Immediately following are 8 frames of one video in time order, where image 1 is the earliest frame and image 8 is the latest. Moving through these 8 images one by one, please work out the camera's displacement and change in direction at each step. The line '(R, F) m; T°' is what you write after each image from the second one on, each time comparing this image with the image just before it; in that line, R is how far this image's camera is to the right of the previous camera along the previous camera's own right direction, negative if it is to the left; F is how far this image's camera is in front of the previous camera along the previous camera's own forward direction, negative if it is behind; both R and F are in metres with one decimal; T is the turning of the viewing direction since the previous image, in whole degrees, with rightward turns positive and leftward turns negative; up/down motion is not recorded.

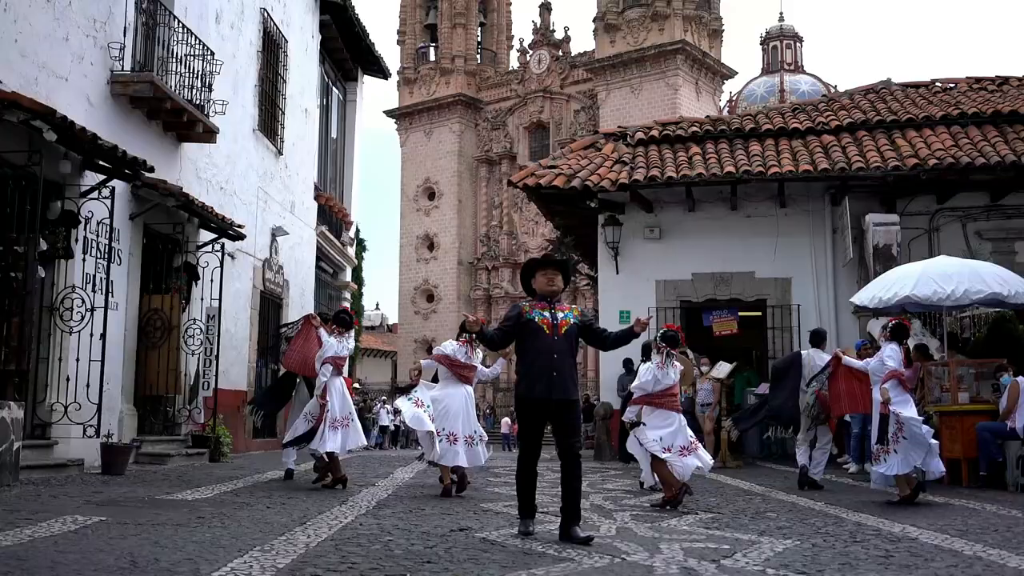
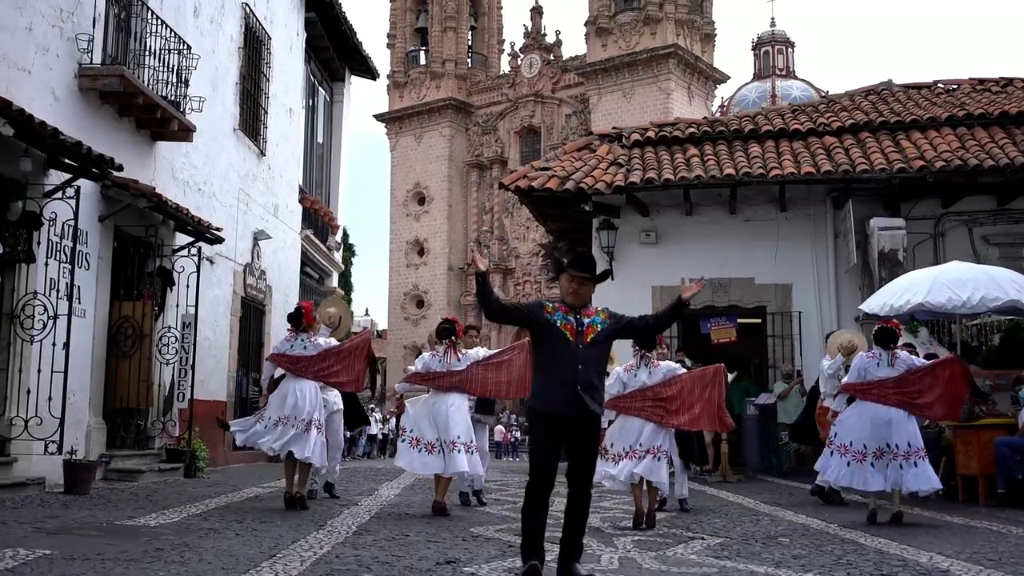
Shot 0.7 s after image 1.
(0.0, +0.5) m; +1°
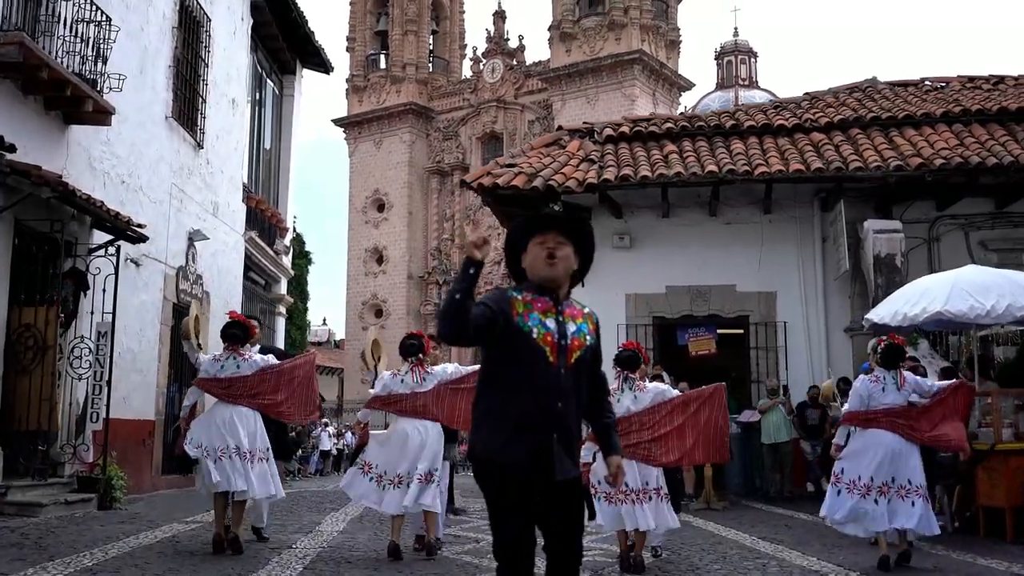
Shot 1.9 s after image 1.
(0.0, +1.2) m; +2°
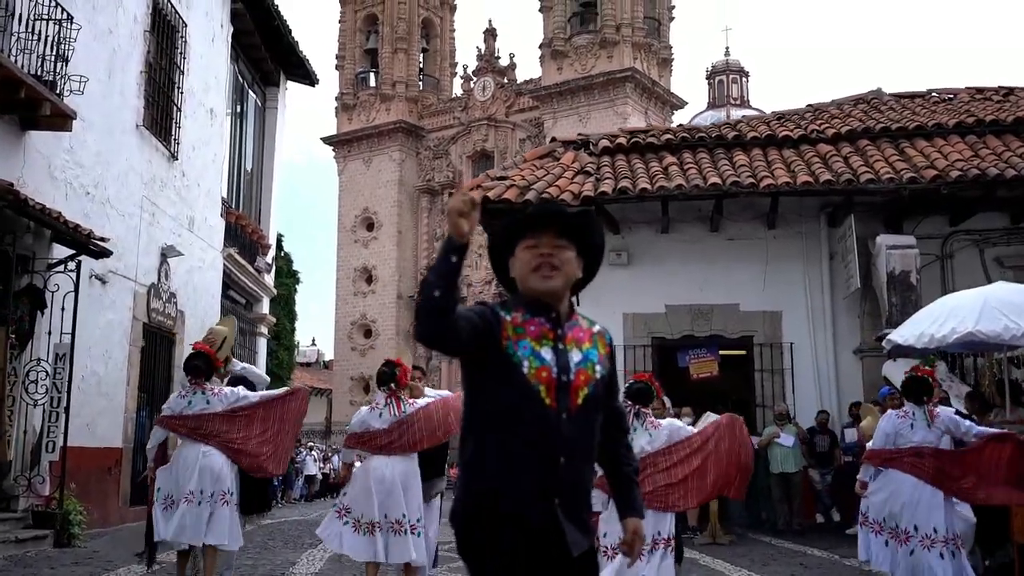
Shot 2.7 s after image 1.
(0.0, +0.7) m; +1°
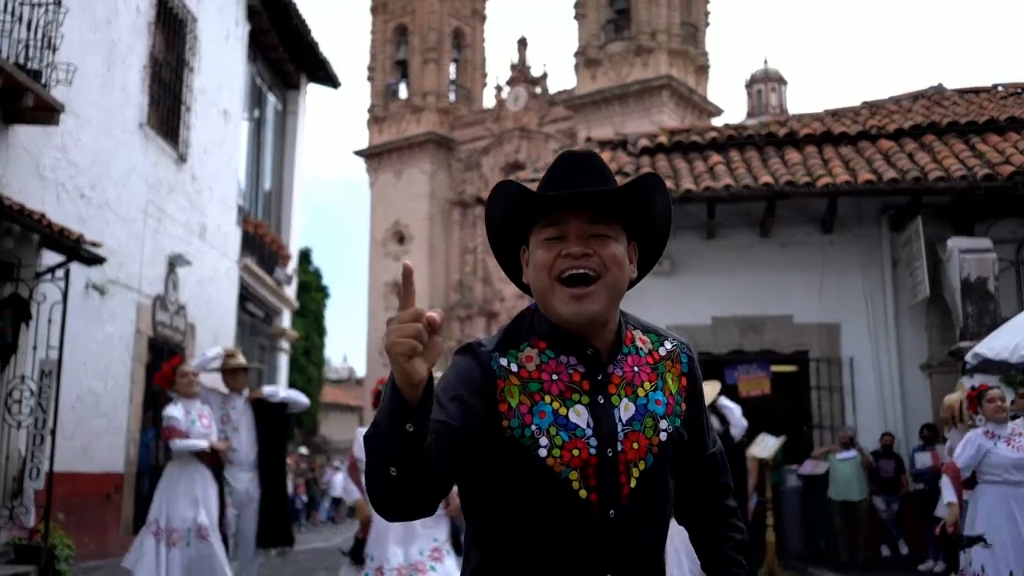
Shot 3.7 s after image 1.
(0.0, +1.0) m; -2°
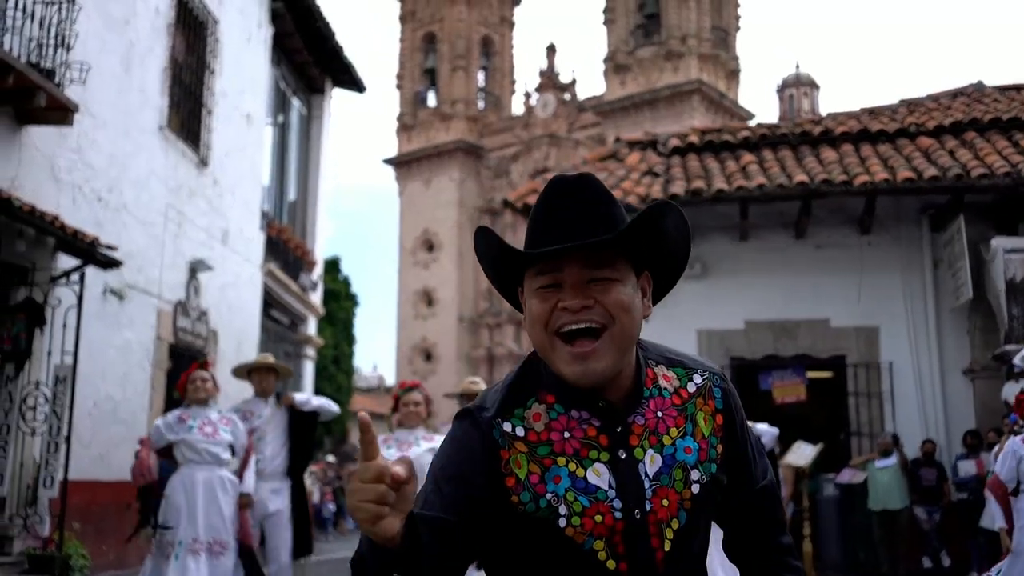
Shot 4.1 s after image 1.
(0.0, +0.3) m; -2°
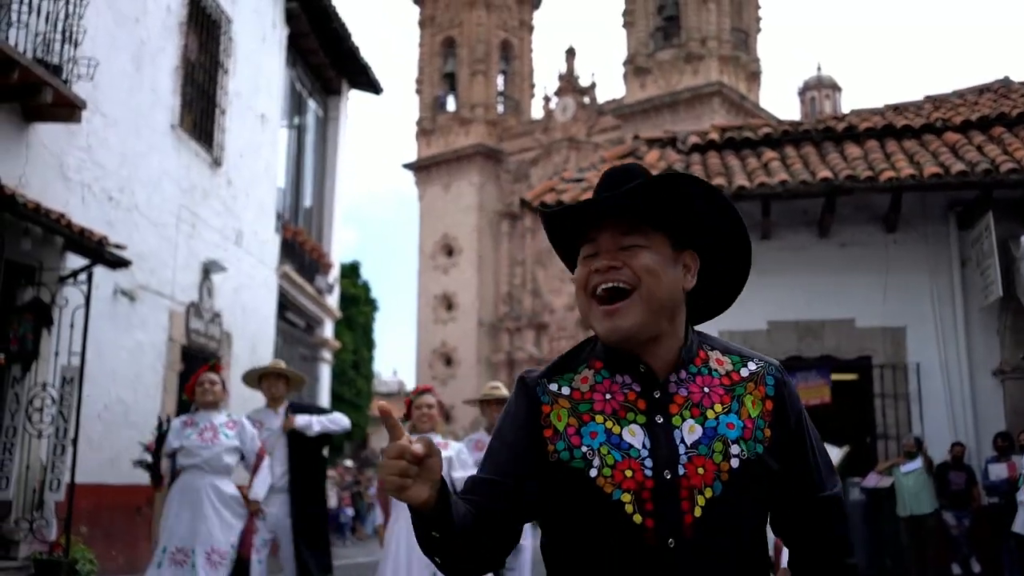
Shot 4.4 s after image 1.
(0.0, +0.2) m; -1°
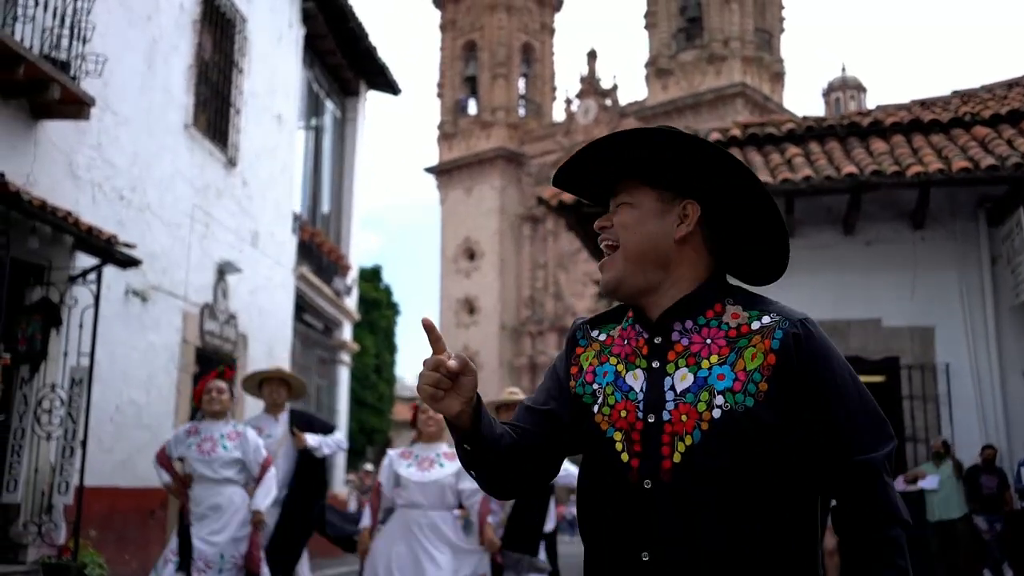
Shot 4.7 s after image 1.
(+0.1, +0.2) m; -1°
